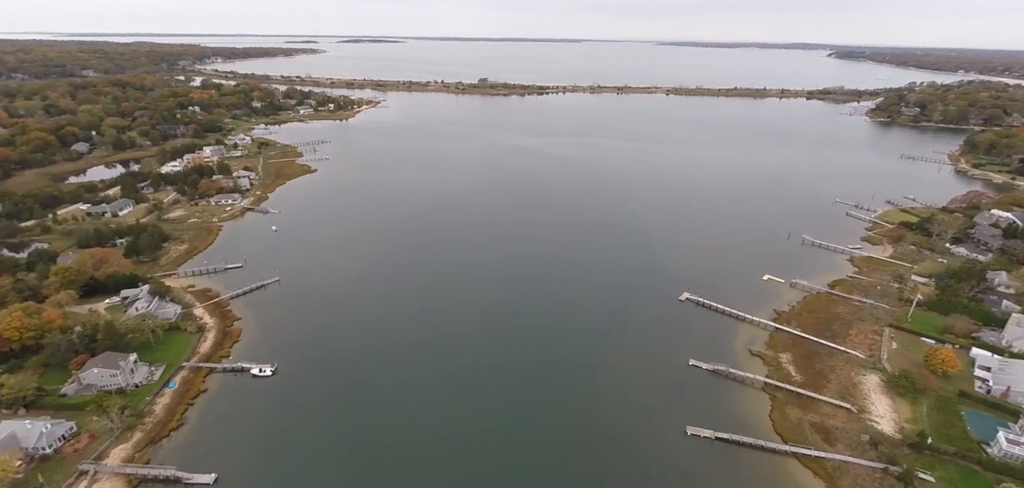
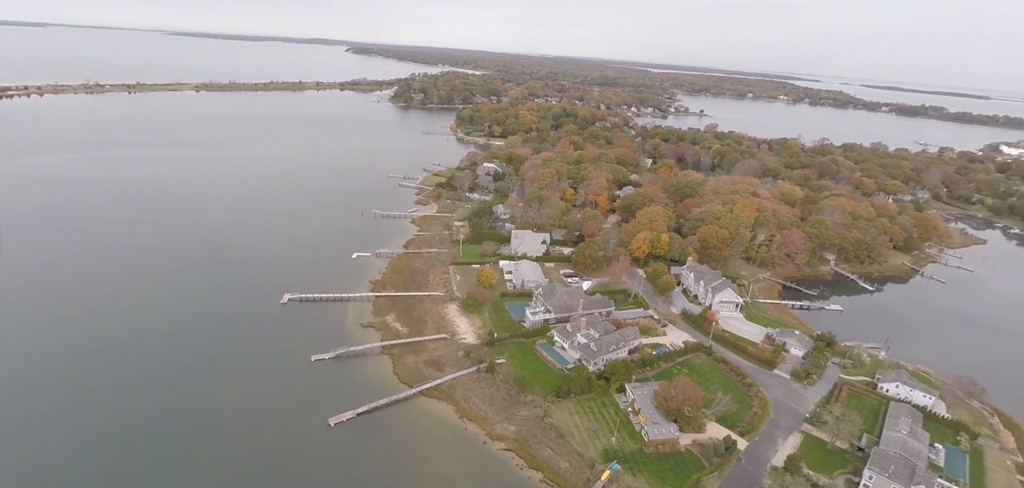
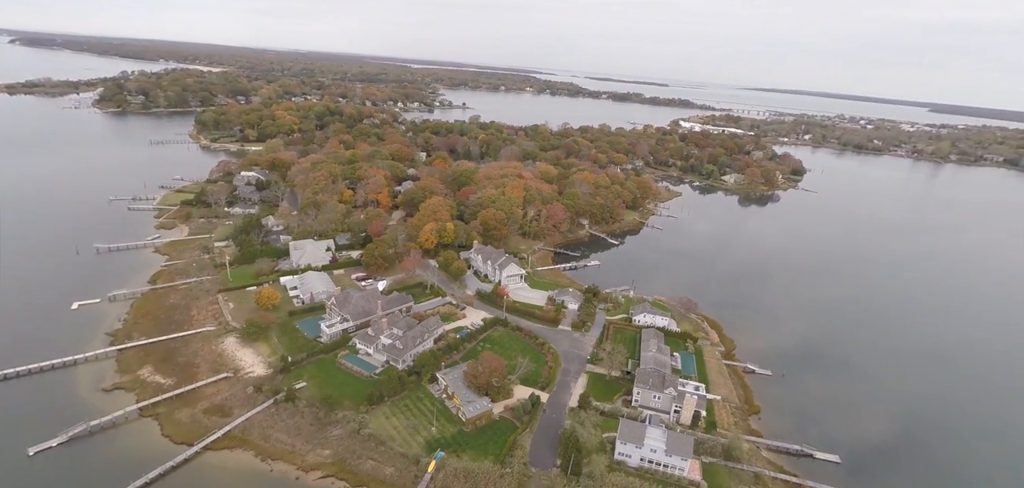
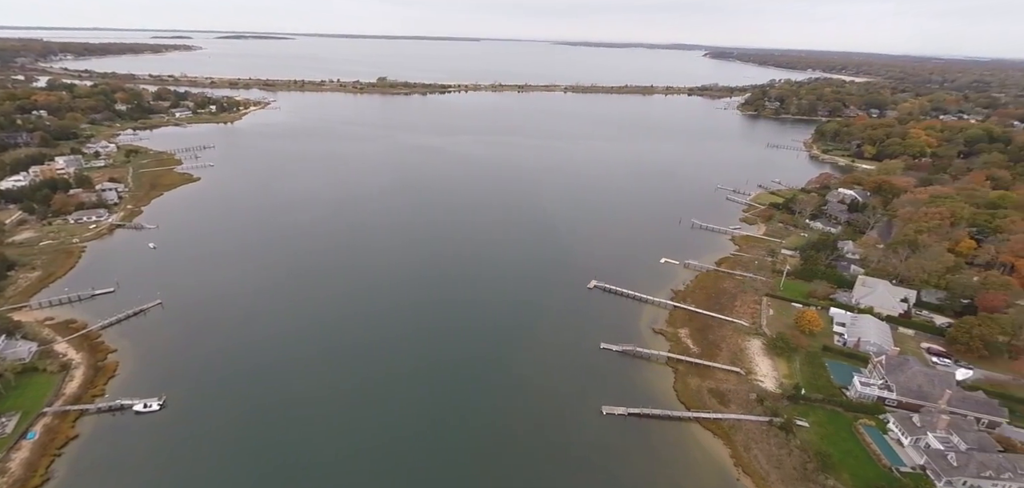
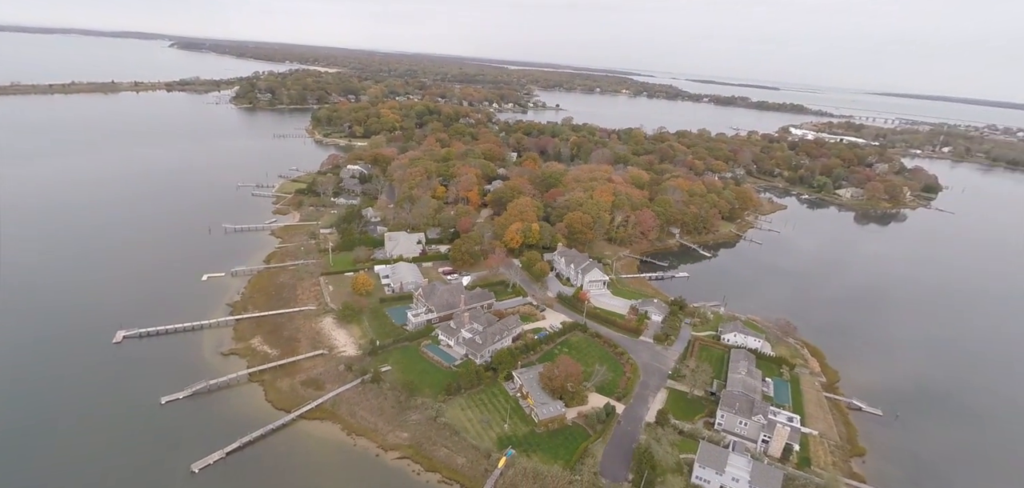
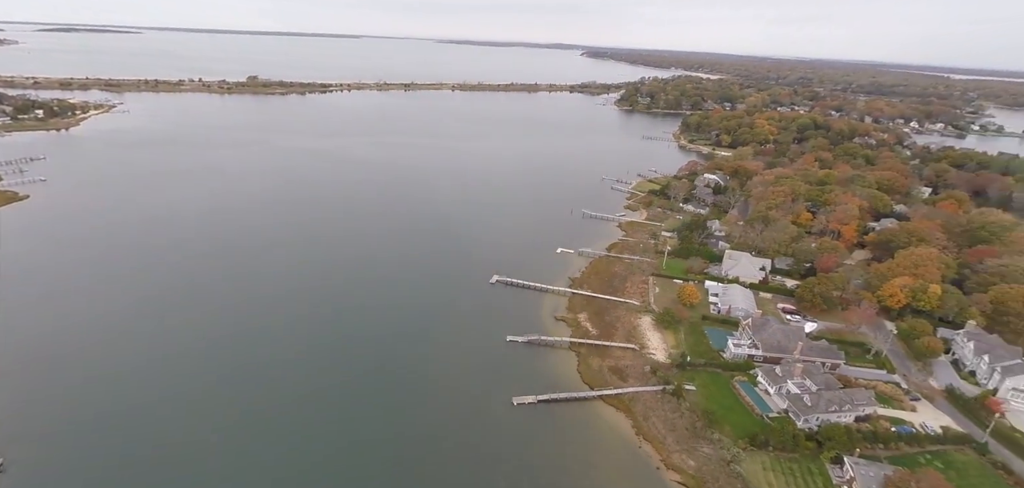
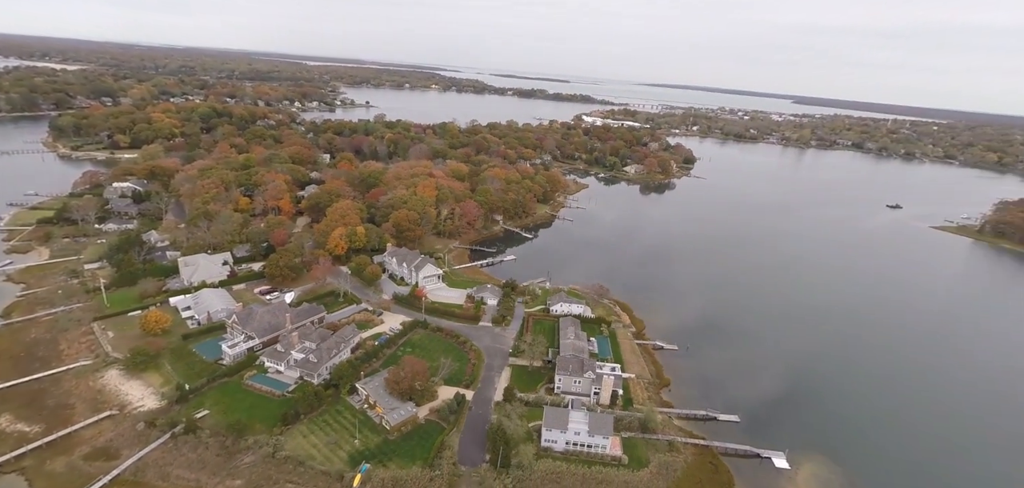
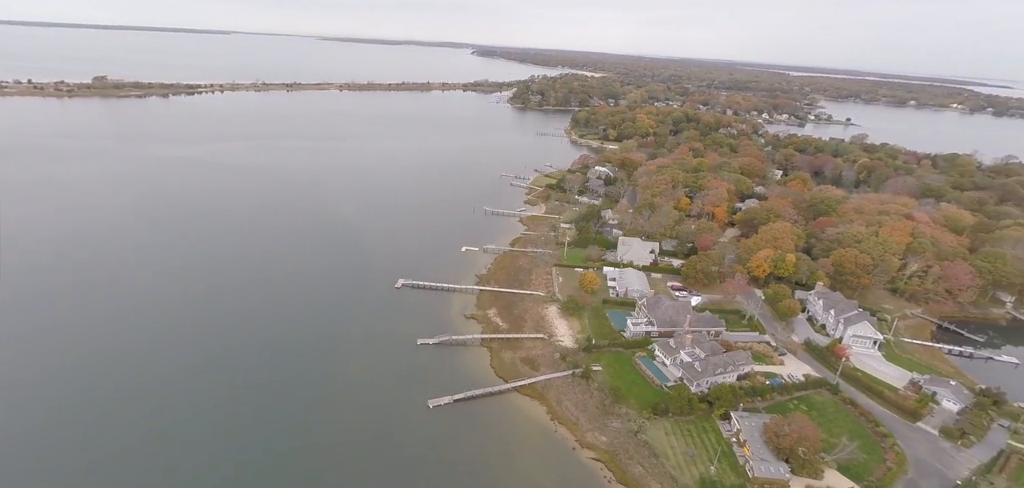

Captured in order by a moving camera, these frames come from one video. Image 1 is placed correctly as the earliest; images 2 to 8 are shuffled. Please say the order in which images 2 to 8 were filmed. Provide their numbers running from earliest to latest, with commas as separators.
4, 6, 8, 2, 5, 3, 7
